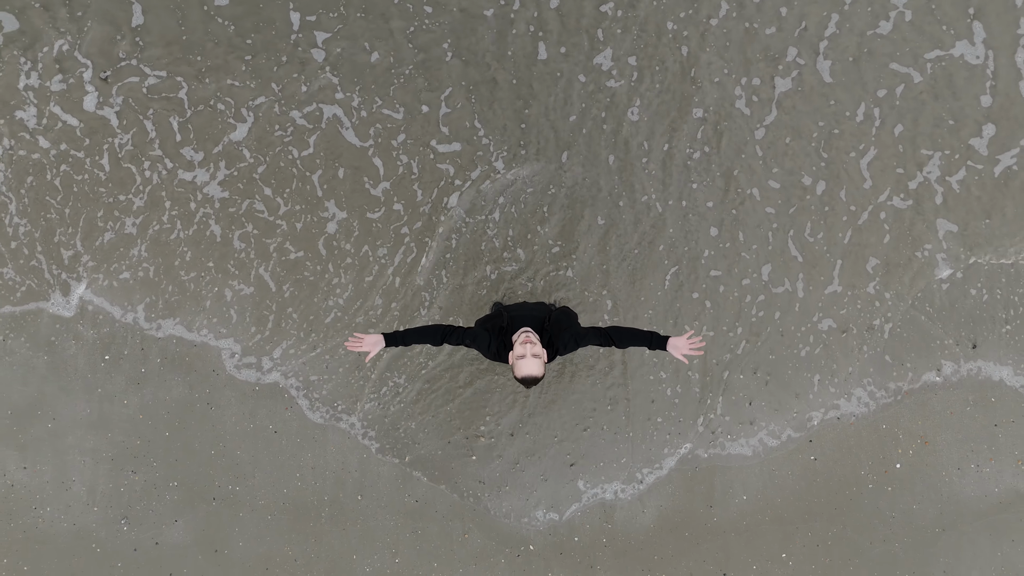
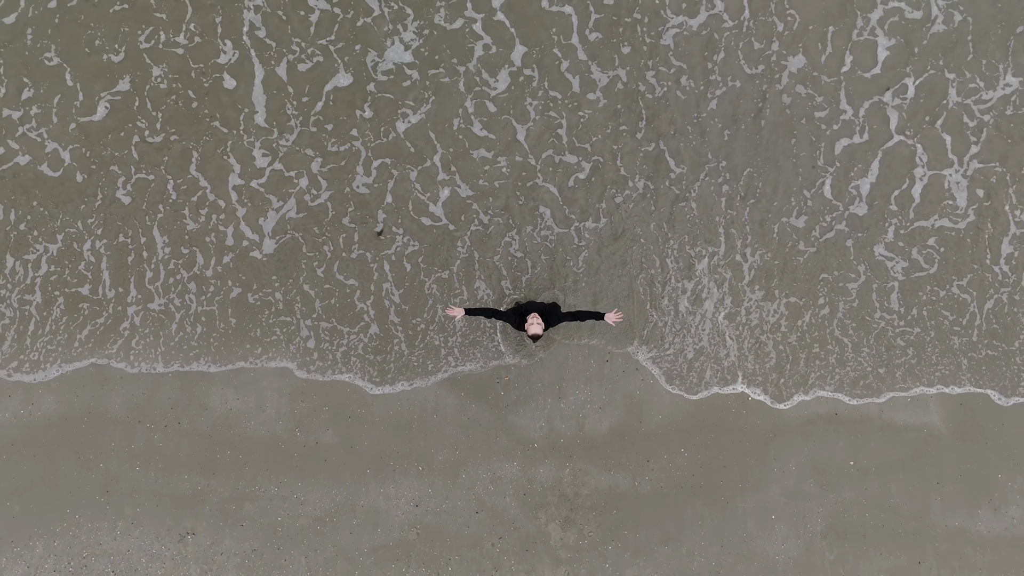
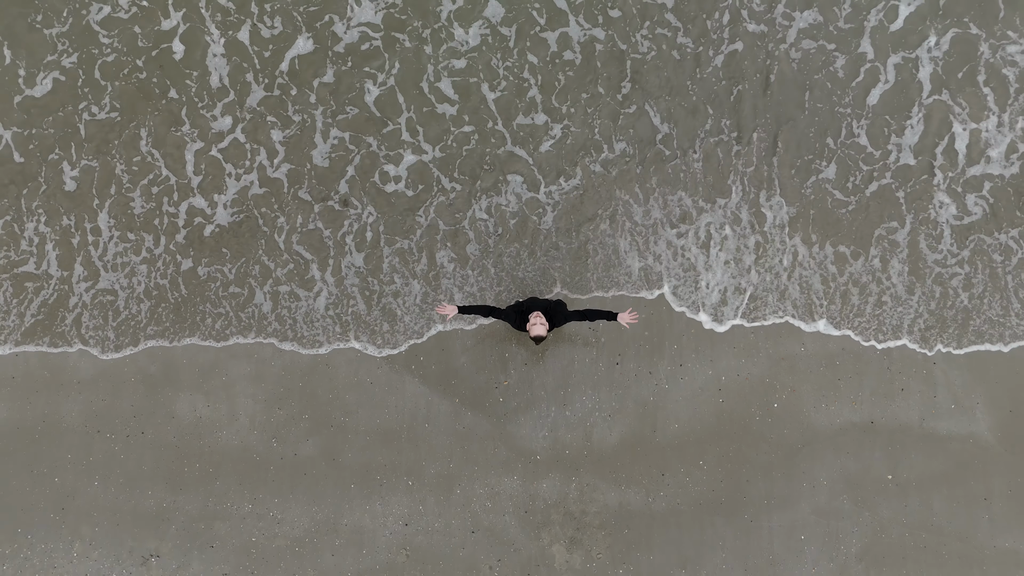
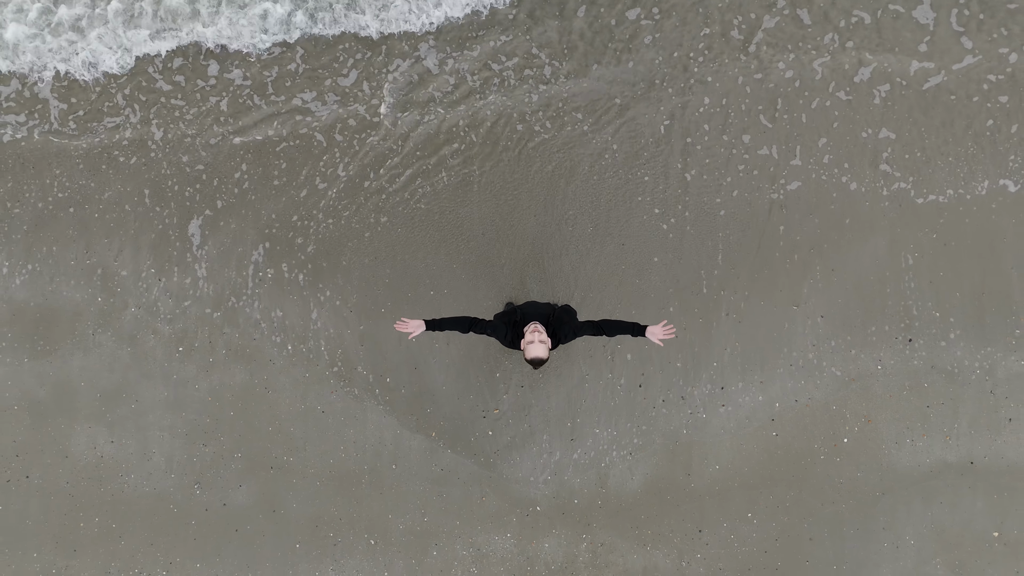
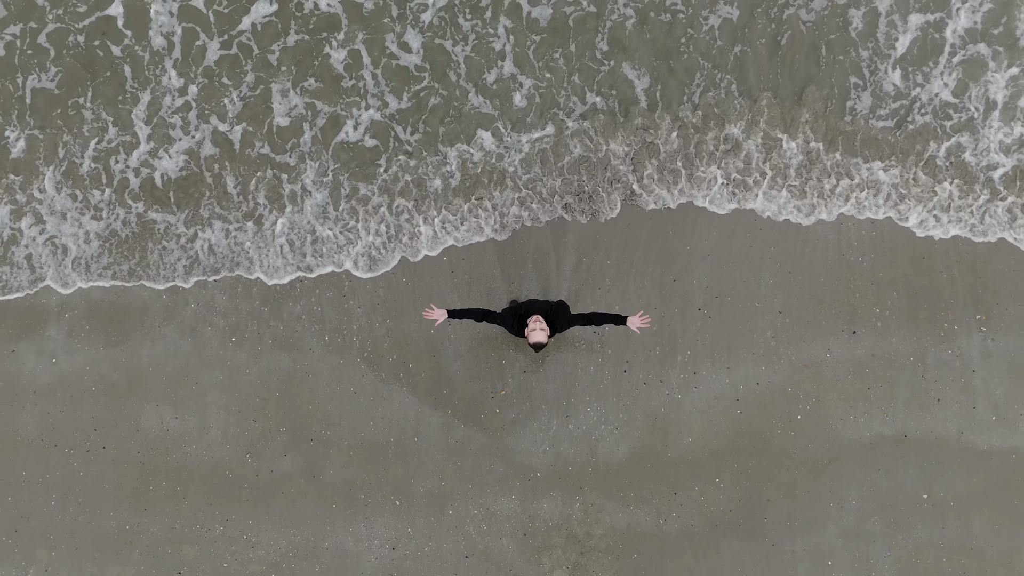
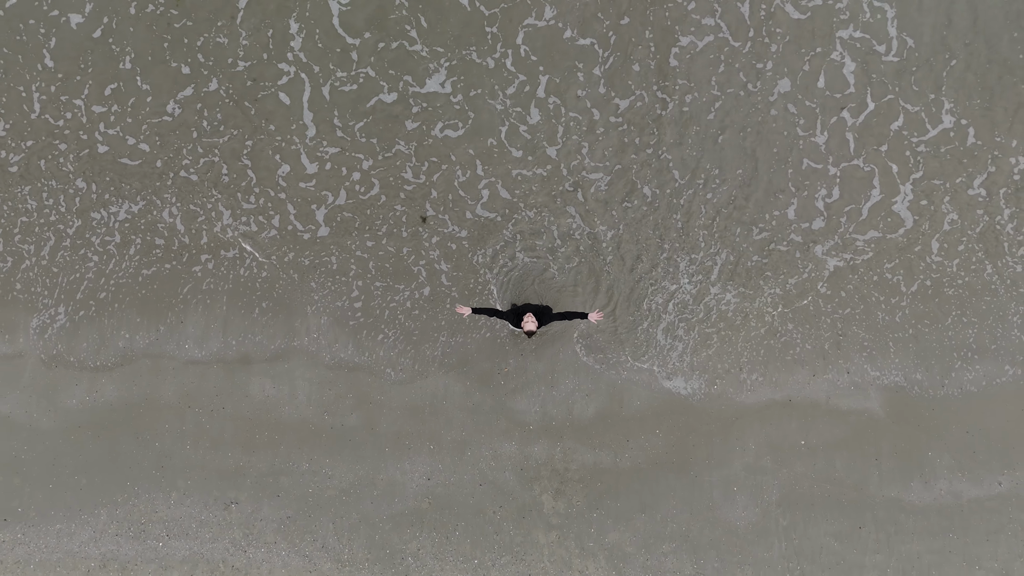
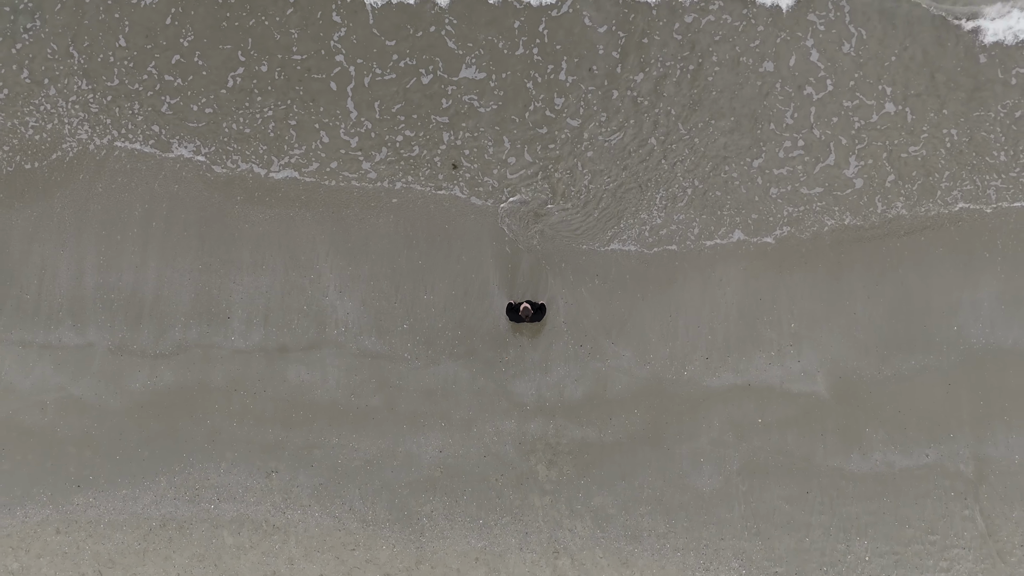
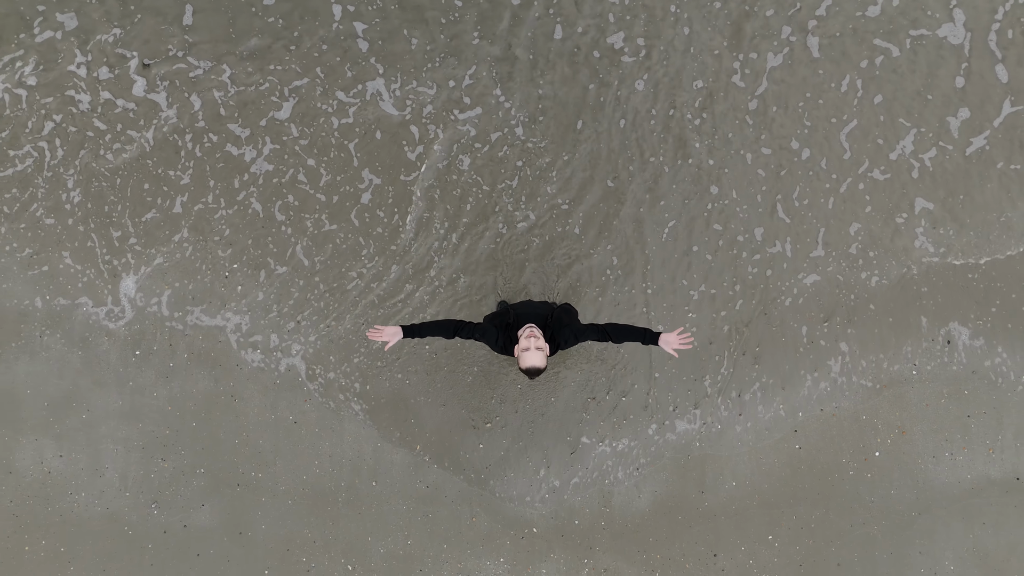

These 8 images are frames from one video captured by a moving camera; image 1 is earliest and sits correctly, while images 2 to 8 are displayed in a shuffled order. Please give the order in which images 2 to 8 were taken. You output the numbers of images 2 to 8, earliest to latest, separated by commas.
8, 4, 5, 3, 2, 6, 7
